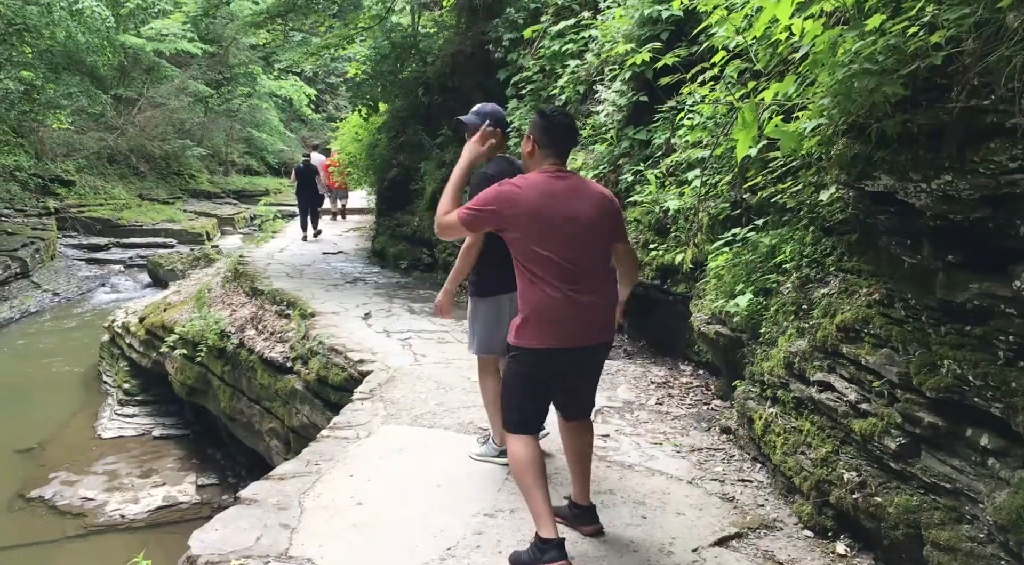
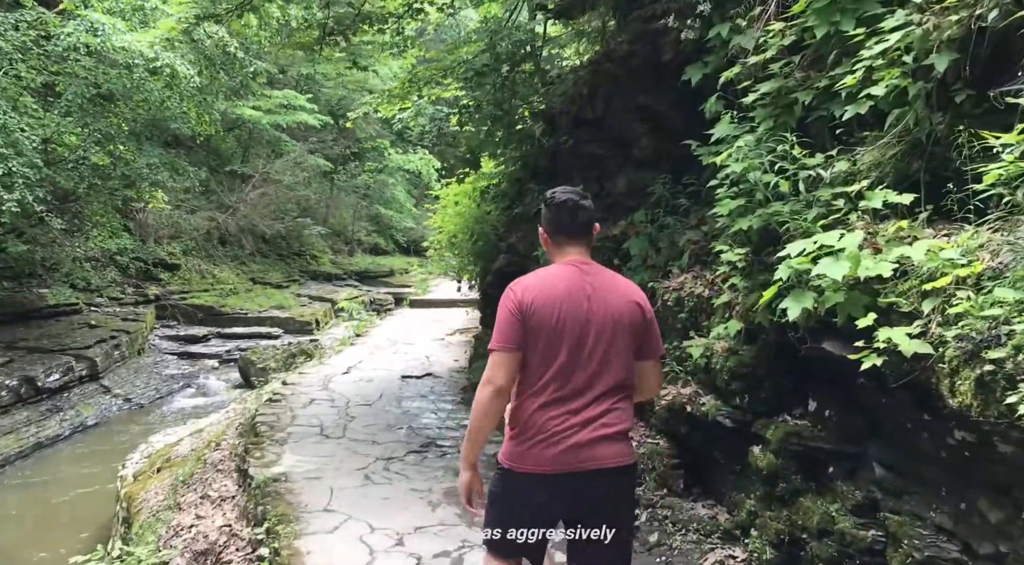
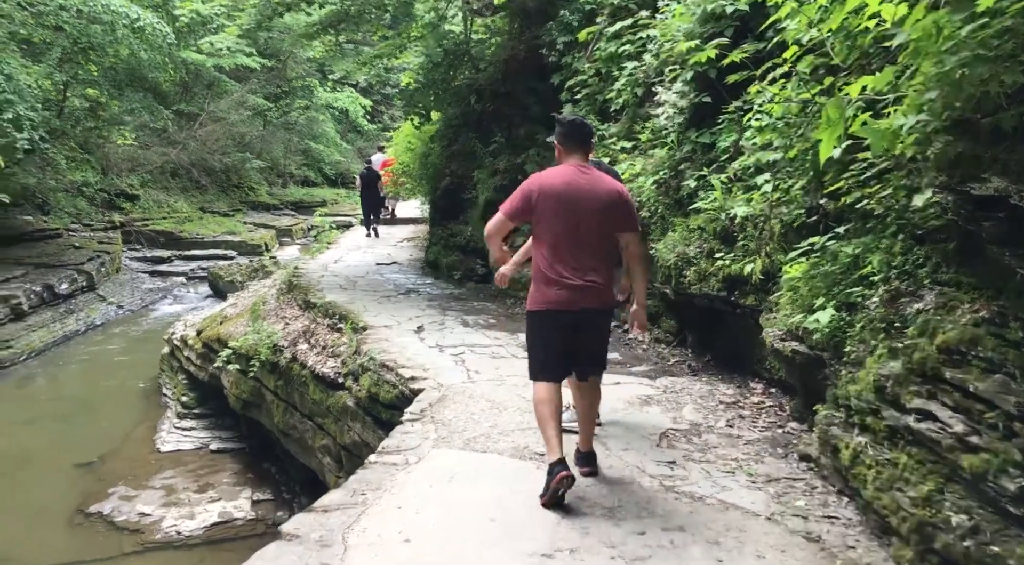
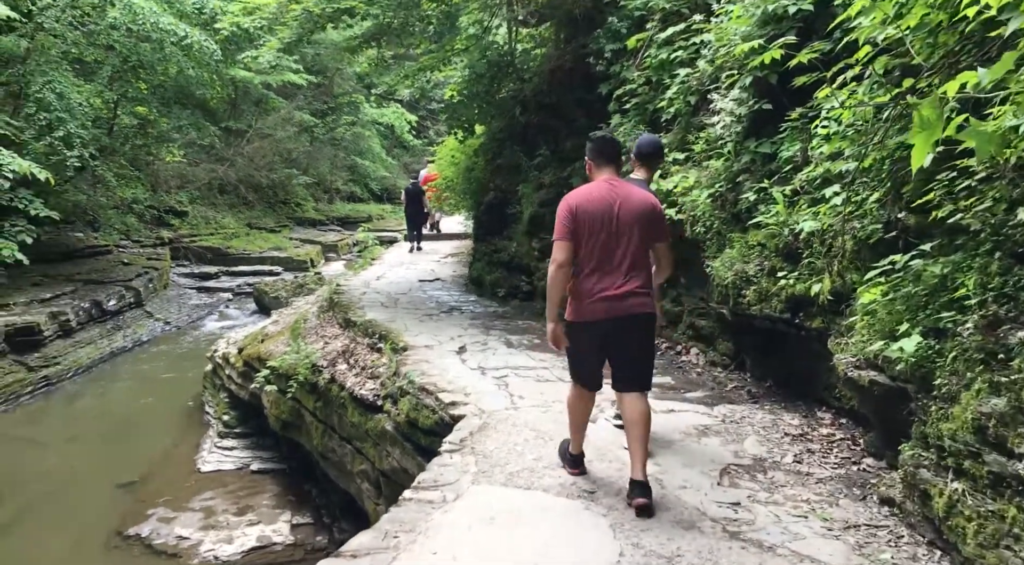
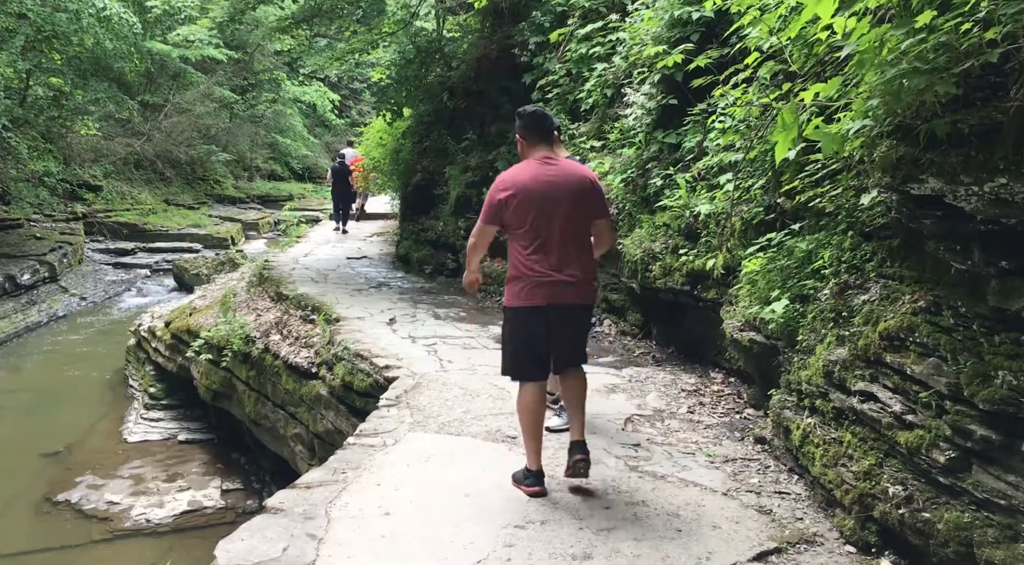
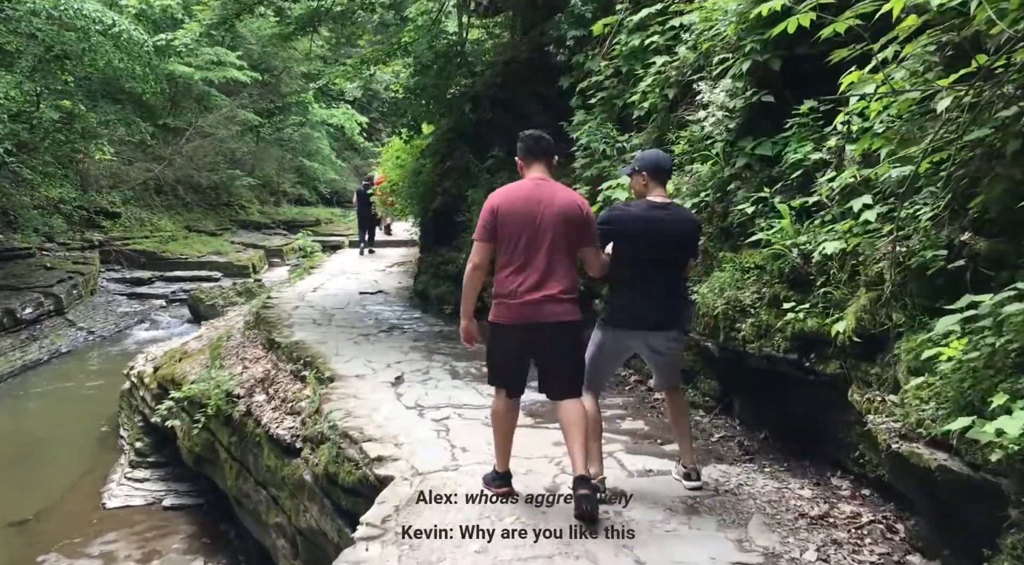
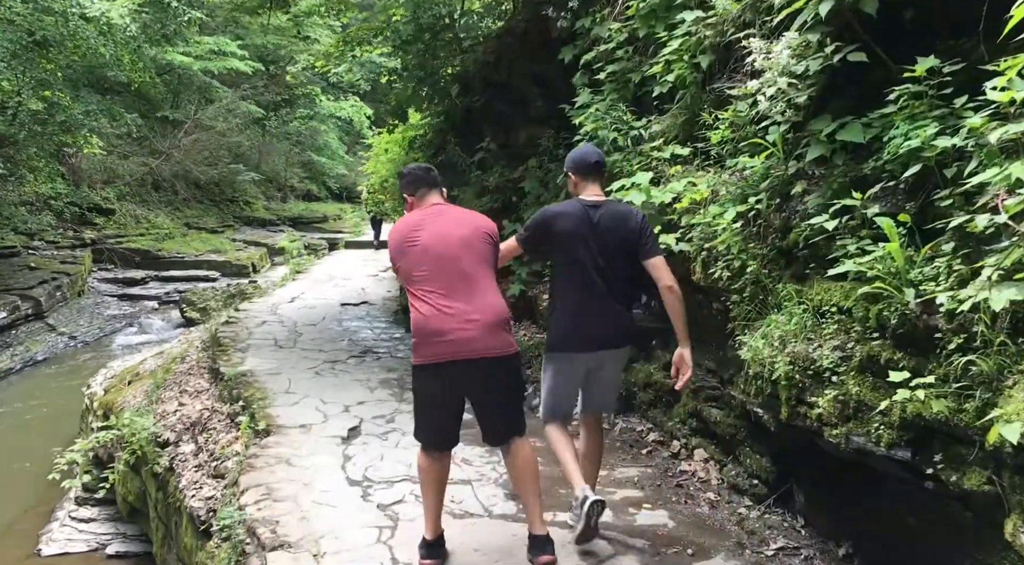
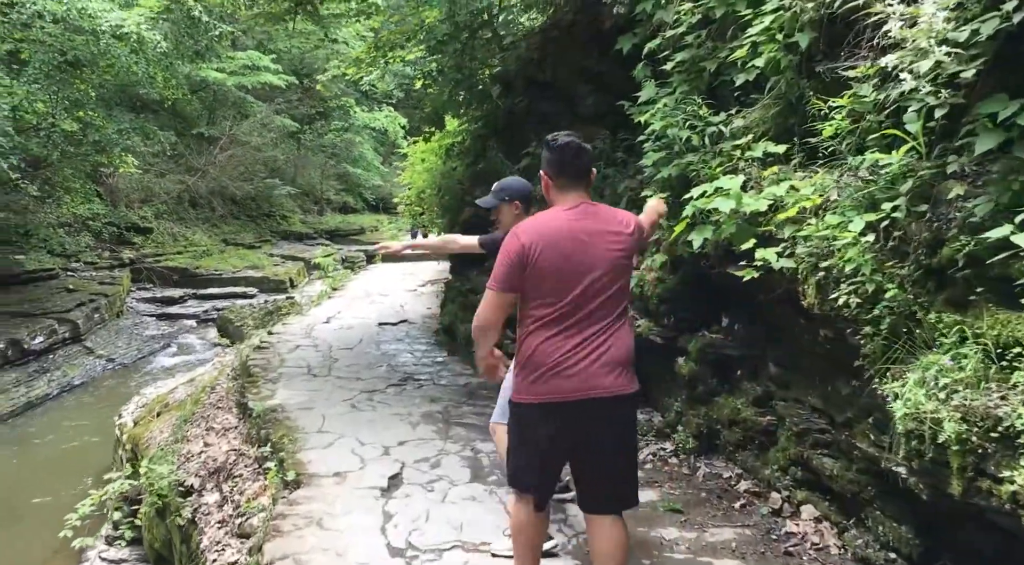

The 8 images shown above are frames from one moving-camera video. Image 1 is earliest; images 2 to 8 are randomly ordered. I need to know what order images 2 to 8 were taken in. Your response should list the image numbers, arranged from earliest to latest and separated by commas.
5, 3, 4, 6, 7, 8, 2
